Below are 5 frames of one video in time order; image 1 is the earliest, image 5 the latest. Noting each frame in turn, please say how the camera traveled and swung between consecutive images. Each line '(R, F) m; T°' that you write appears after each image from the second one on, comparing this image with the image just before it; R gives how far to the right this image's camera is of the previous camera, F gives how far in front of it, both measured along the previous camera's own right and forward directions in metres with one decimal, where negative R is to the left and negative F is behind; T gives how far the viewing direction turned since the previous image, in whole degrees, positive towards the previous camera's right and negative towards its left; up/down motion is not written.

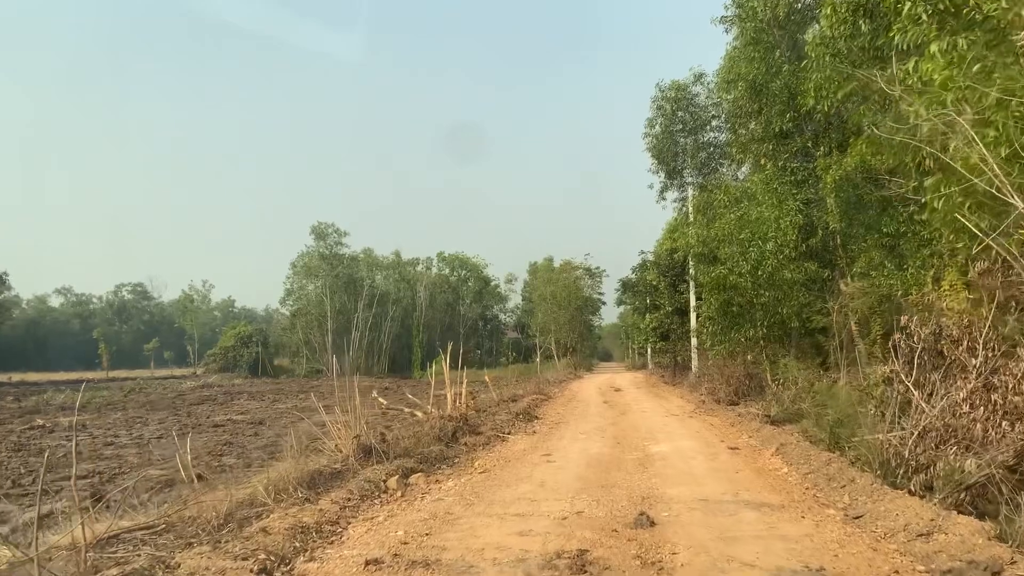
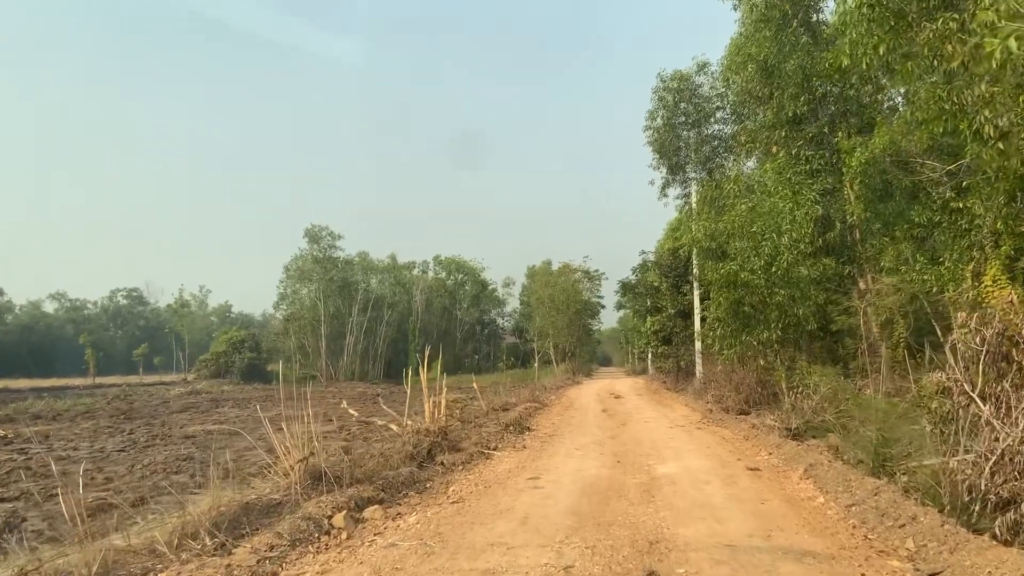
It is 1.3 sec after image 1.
(+0.2, +1.3) m; 0°
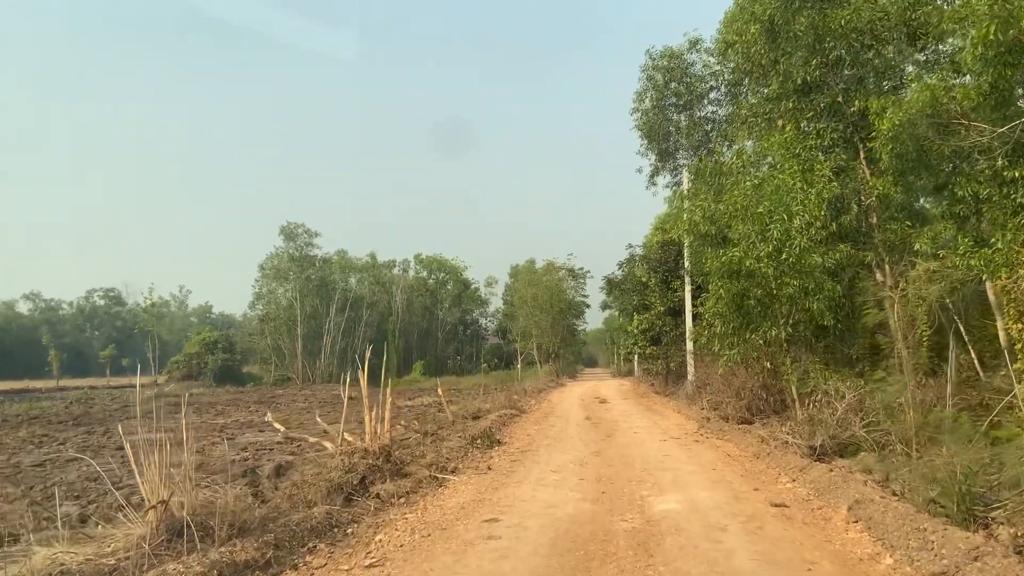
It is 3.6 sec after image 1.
(+0.3, +1.8) m; +1°
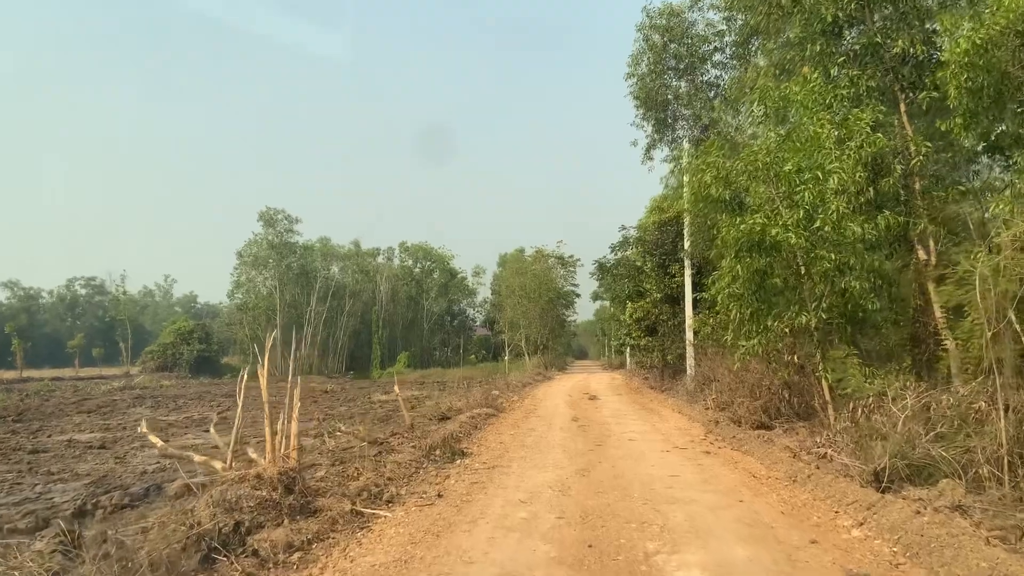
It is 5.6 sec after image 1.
(+0.3, +2.1) m; +1°
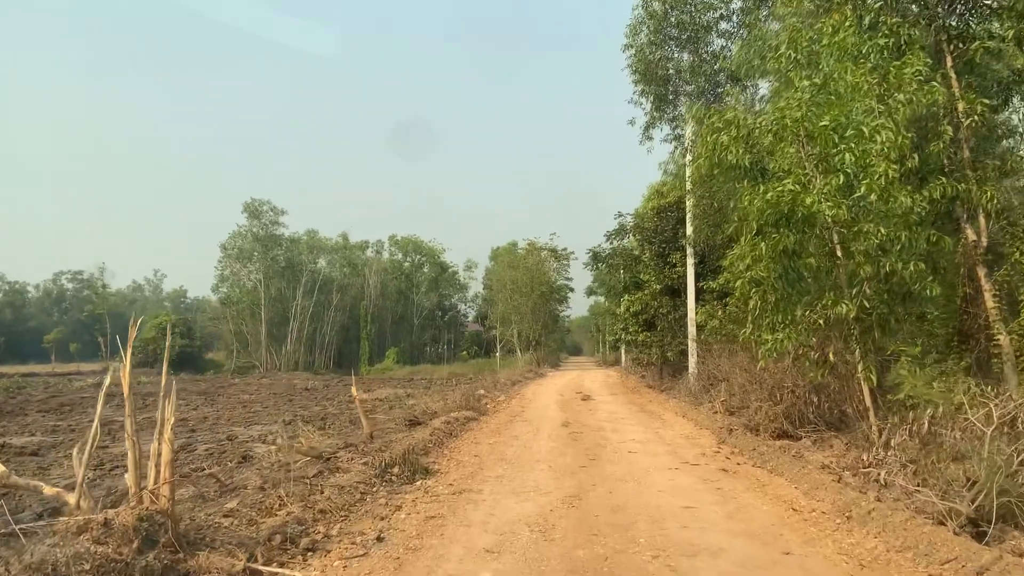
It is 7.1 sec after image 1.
(+0.2, +1.6) m; +1°
